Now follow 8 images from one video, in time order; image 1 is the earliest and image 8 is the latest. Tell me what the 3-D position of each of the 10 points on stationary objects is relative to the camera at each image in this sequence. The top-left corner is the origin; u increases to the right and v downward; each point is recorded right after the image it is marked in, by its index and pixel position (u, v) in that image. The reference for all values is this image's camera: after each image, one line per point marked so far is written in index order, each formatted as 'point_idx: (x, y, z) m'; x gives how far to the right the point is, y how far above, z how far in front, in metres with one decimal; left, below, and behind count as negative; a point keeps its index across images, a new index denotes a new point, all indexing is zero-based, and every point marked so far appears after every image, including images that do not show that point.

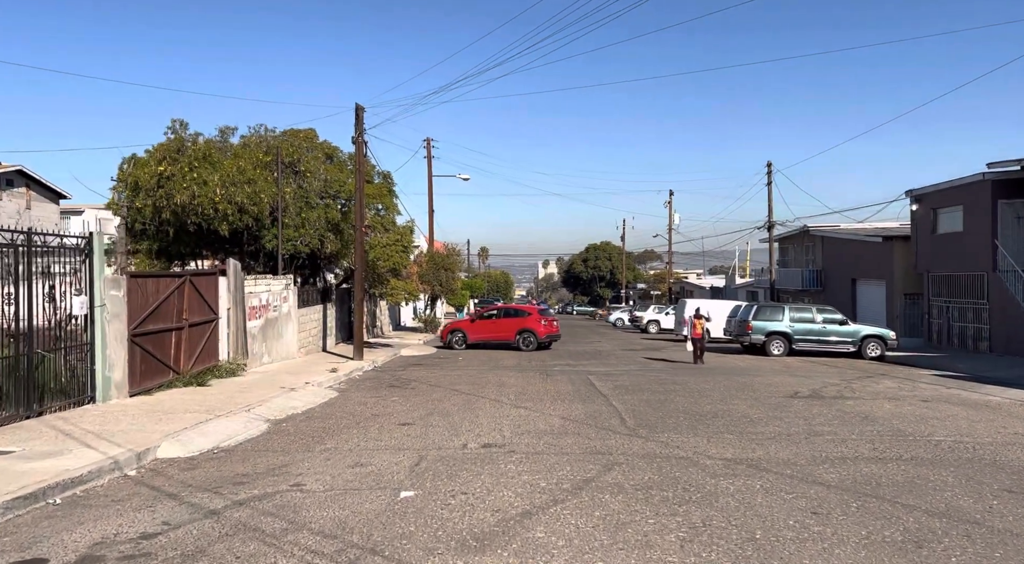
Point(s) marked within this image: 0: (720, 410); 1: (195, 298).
0: (+3.2, -2.0, +12.5) m
1: (-6.2, -0.3, +15.8) m
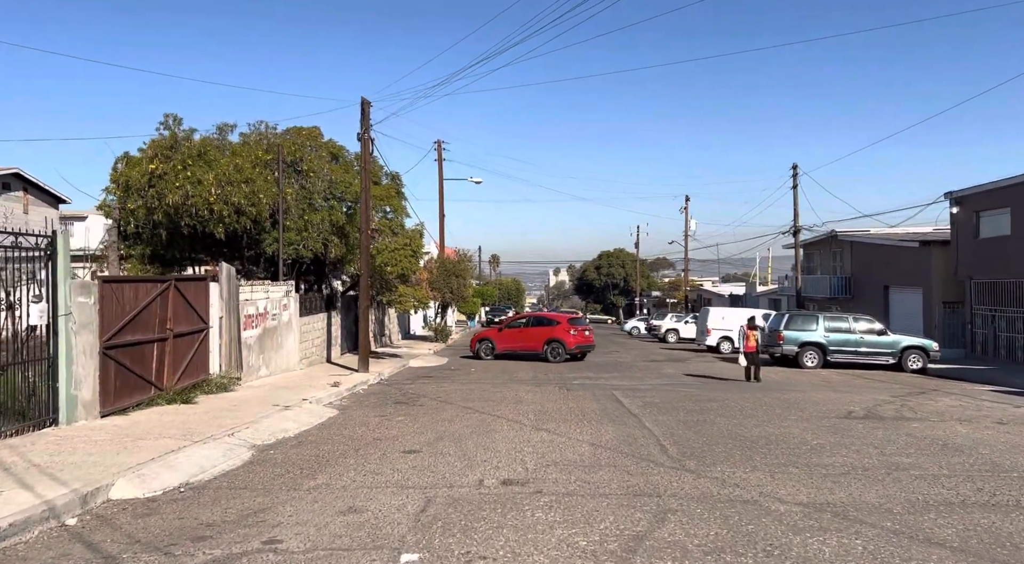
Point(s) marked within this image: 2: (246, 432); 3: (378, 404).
0: (+3.5, -2.0, +10.9) m
1: (-5.8, -0.4, +14.3) m
2: (-3.6, -2.0, +10.9) m
3: (-2.5, -2.3, +15.5) m
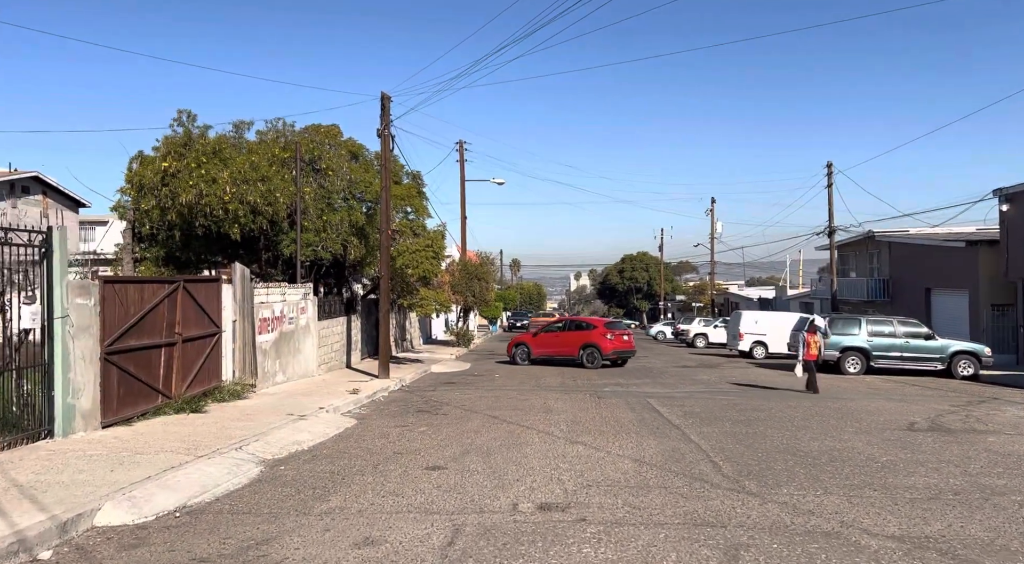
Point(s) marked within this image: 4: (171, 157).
0: (+3.9, -2.0, +9.8) m
1: (-5.3, -0.4, +13.5) m
2: (-3.2, -2.0, +10.0) m
3: (-2.0, -2.3, +14.6) m
4: (-8.0, +2.9, +19.1) m
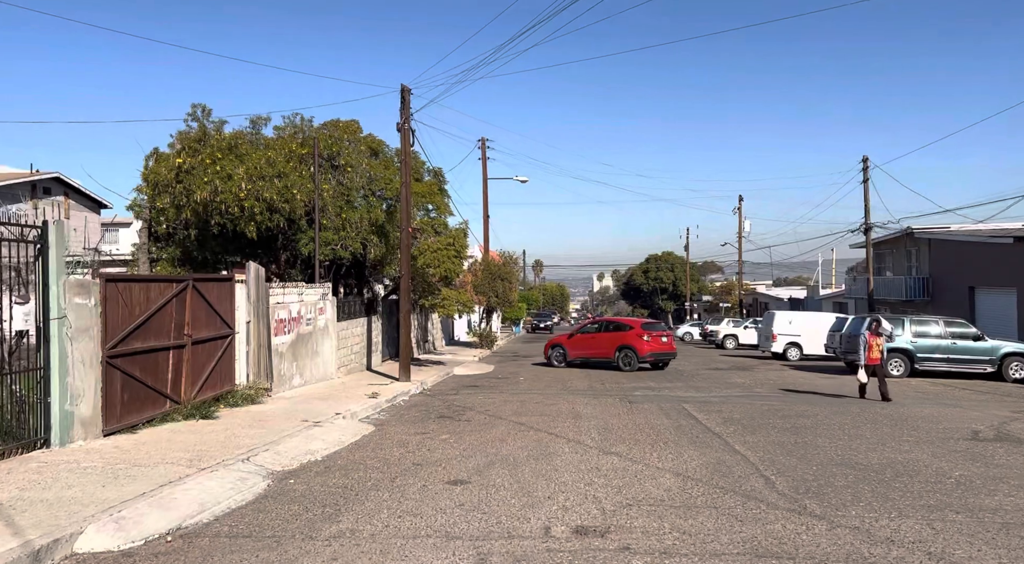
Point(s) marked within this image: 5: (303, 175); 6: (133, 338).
0: (+4.2, -2.0, +8.9) m
1: (-4.9, -0.4, +12.9) m
2: (-2.8, -2.0, +9.3) m
3: (-1.6, -2.3, +13.9) m
4: (-7.4, +2.9, +18.5) m
5: (-5.1, +2.6, +20.0) m
6: (-5.0, -0.7, +10.8) m
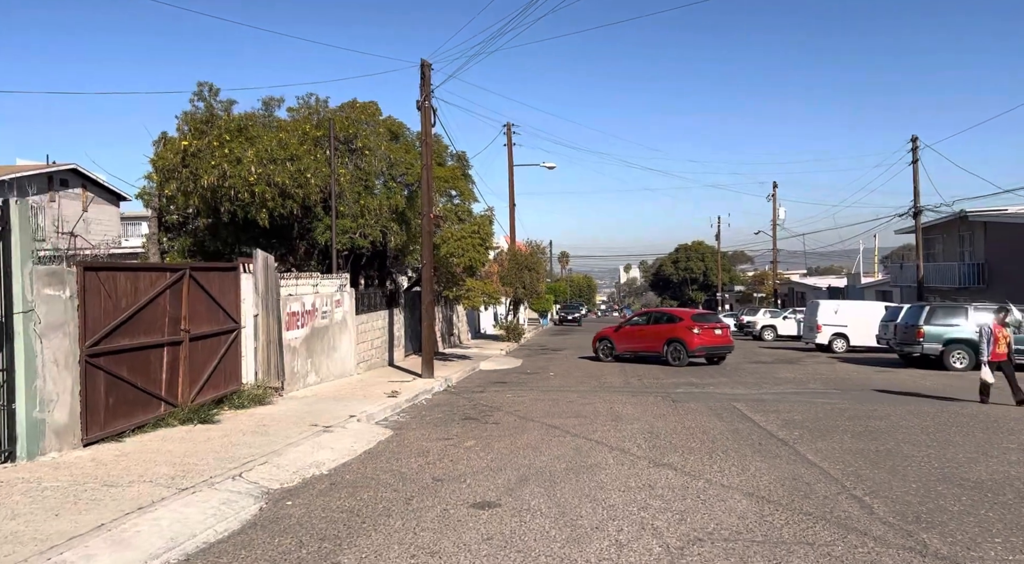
0: (+4.6, -1.8, +7.4) m
1: (-4.5, -0.3, +11.6) m
2: (-2.5, -1.8, +8.0) m
3: (-1.0, -2.1, +12.5) m
4: (-6.8, +3.1, +17.3) m
5: (-4.5, +2.9, +18.7) m
6: (-4.6, -0.6, +9.6) m
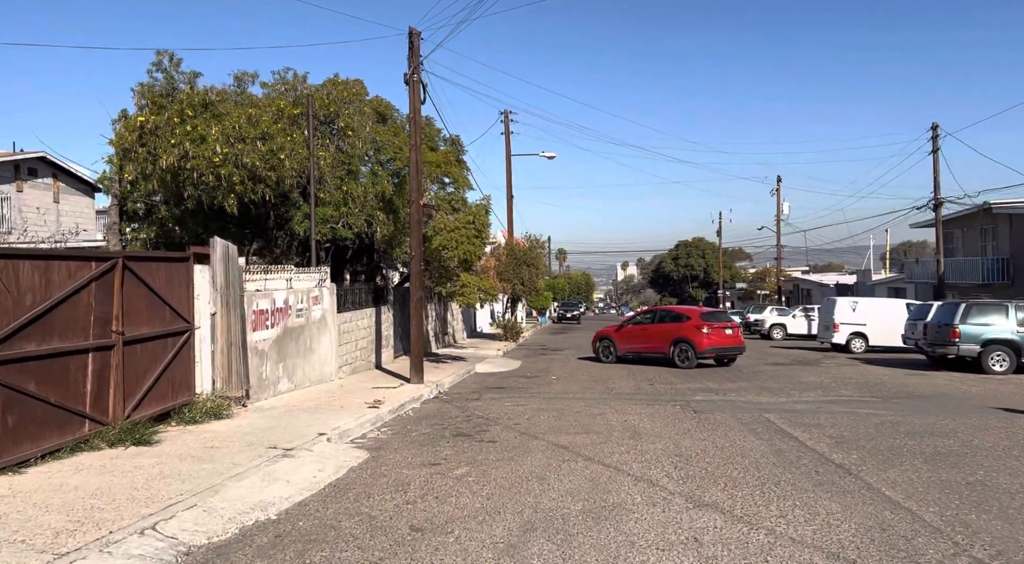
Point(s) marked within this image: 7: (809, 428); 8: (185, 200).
0: (+4.6, -1.7, +5.6) m
1: (-4.5, -0.2, +9.8) m
2: (-2.5, -1.8, +6.2) m
3: (-1.1, -2.0, +10.7) m
4: (-6.8, +3.2, +15.4) m
5: (-4.5, +3.0, +16.8) m
6: (-4.6, -0.5, +7.7) m
7: (+4.0, -1.9, +10.9) m
8: (-6.6, +1.6, +16.3) m
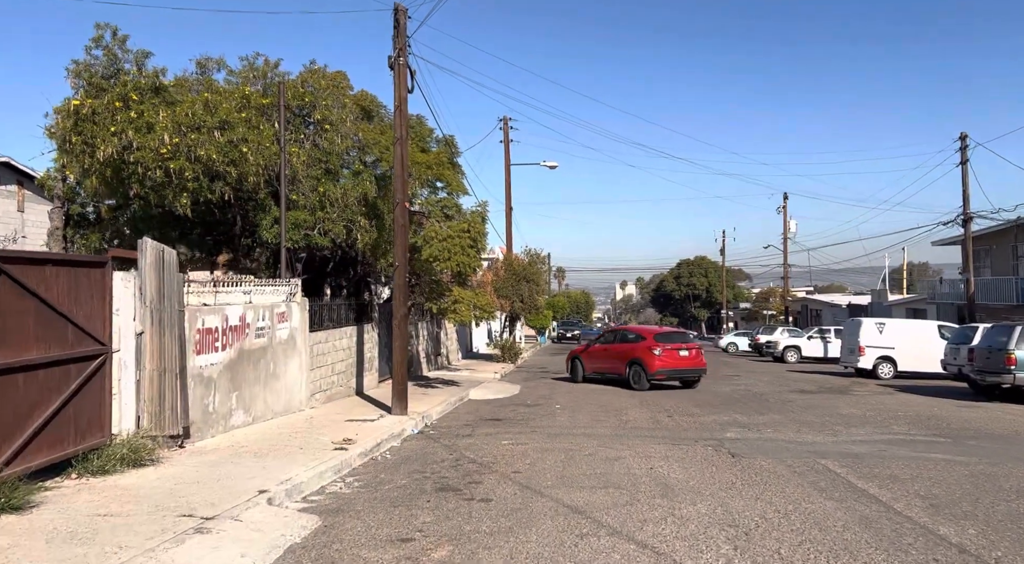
0: (+4.6, -1.8, +3.3) m
1: (-4.5, -0.3, +7.5) m
2: (-2.4, -1.8, +3.9) m
3: (-1.1, -2.2, +8.4) m
4: (-6.8, +3.0, +13.2) m
5: (-4.5, +2.7, +14.6) m
6: (-4.6, -0.6, +5.5) m
7: (+4.0, -2.1, +8.6) m
8: (-6.6, +1.4, +14.1) m
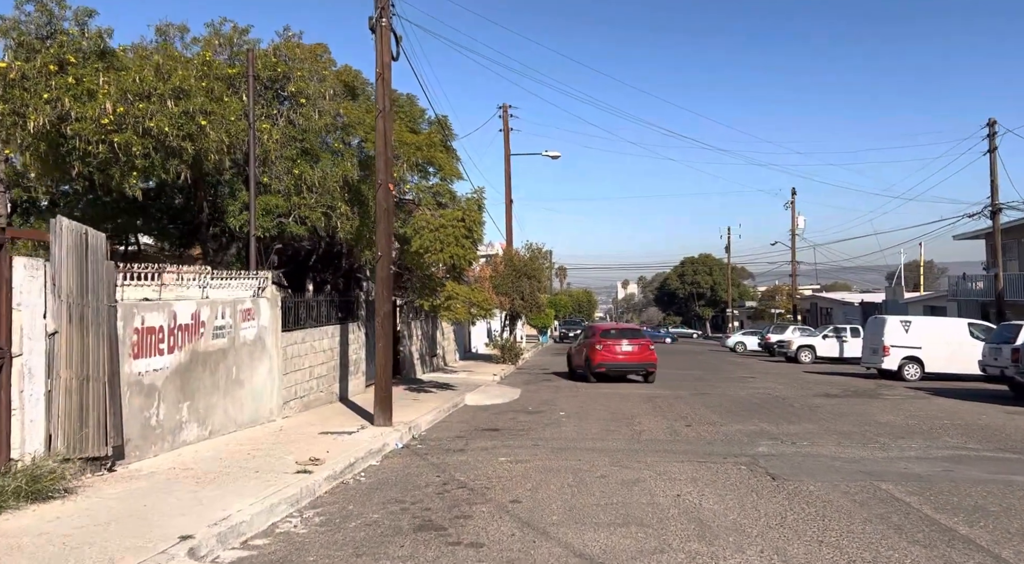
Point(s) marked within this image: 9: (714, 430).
0: (+4.5, -1.6, +1.6) m
1: (-4.5, -0.2, +5.8) m
2: (-2.5, -1.7, +2.2) m
3: (-1.1, -2.1, +6.7) m
4: (-6.8, +3.1, +11.5) m
5: (-4.5, +2.8, +12.9) m
6: (-4.7, -0.5, +3.8) m
7: (+4.0, -2.0, +6.9) m
8: (-6.6, +1.5, +12.4) m
9: (+3.3, -2.4, +13.1) m
